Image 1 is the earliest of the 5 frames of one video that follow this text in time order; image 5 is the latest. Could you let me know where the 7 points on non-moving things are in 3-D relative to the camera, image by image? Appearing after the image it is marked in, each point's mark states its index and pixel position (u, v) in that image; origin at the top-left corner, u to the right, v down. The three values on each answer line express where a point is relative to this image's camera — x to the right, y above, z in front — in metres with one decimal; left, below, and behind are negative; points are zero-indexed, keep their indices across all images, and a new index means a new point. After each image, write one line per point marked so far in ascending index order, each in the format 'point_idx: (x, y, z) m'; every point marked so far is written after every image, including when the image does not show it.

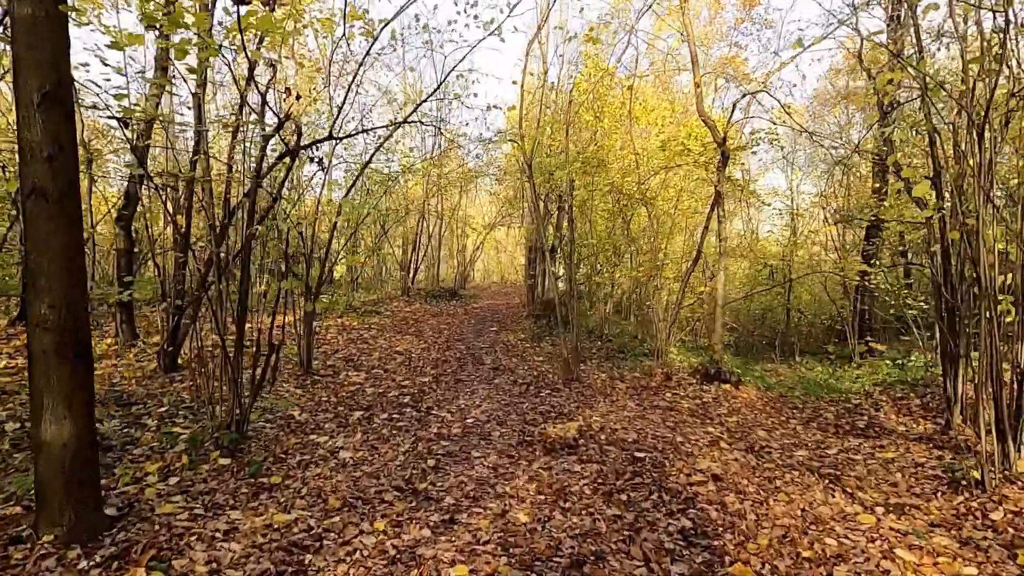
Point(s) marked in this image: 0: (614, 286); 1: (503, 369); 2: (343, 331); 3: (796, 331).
0: (+2.6, 0.0, +14.1) m
1: (-0.2, -1.4, +9.5) m
2: (-3.9, -1.0, +12.6) m
3: (+9.2, -1.4, +17.8) m
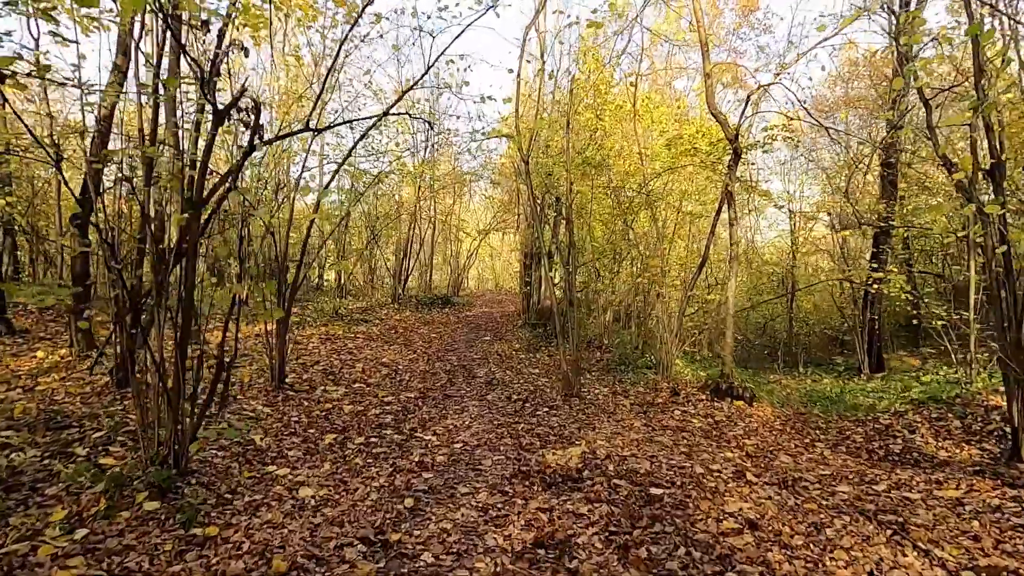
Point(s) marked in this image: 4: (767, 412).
0: (+2.5, -0.1, +13.4) m
1: (-0.3, -1.5, +8.8) m
2: (-4.0, -1.1, +11.8) m
3: (+9.0, -1.7, +17.1) m
4: (+3.7, -1.8, +7.8) m
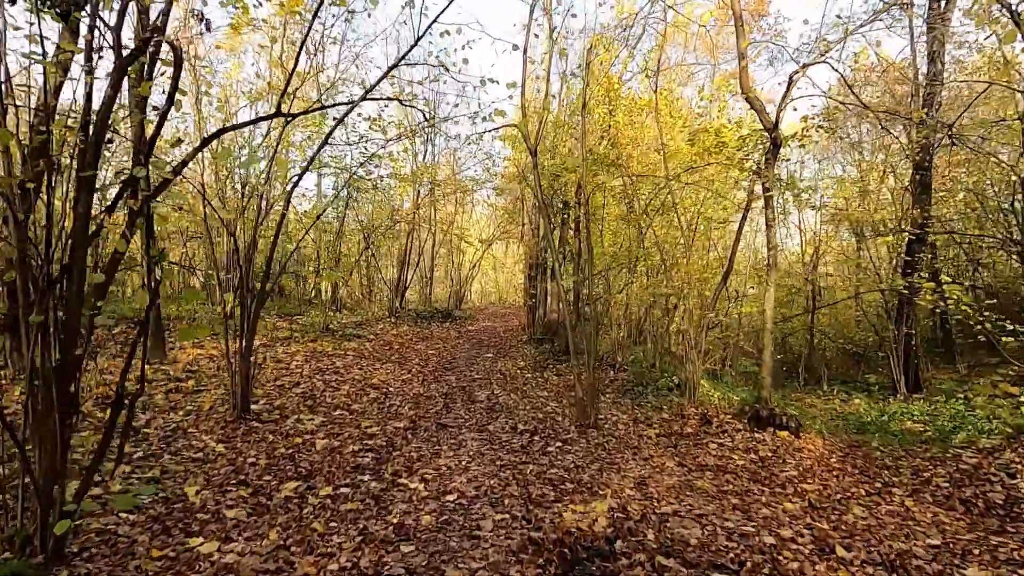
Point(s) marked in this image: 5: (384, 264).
0: (+2.6, -0.4, +12.3) m
1: (-0.2, -1.7, +7.6) m
2: (-3.9, -1.4, +10.7) m
3: (+9.2, -2.0, +15.9) m
4: (+3.7, -1.9, +6.7) m
5: (-4.5, +0.8, +19.1) m
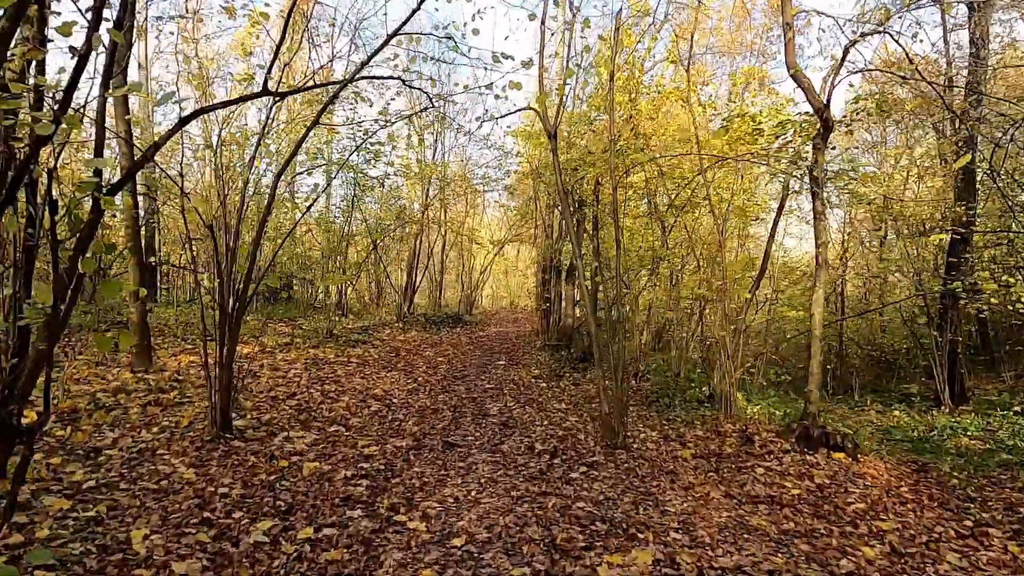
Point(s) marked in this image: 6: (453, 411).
0: (+2.9, -0.5, +11.5) m
1: (0.0, -1.7, +6.8) m
2: (-3.7, -1.4, +10.0) m
3: (+9.5, -2.1, +14.9) m
4: (+3.9, -1.9, +5.8) m
5: (-4.1, +0.7, +18.5) m
6: (-0.8, -1.7, +7.5) m
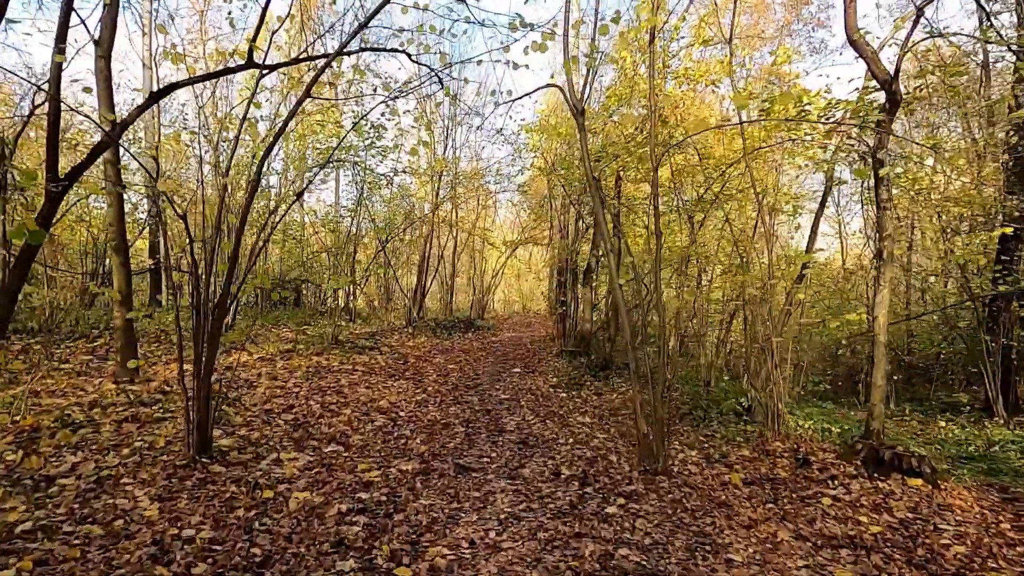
0: (+3.2, -0.5, +10.6) m
1: (+0.2, -1.7, +6.1) m
2: (-3.4, -1.5, +9.3) m
3: (+9.9, -2.2, +14.0) m
4: (+4.1, -1.9, +4.9) m
5: (-3.6, +0.6, +17.8) m
6: (-0.6, -1.7, +6.8) m
